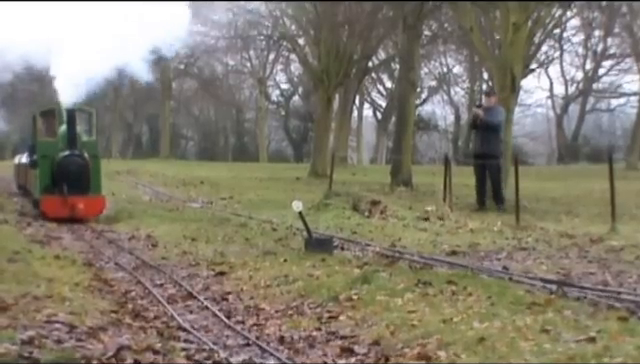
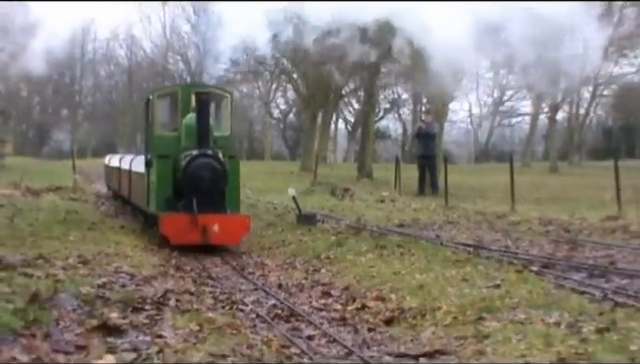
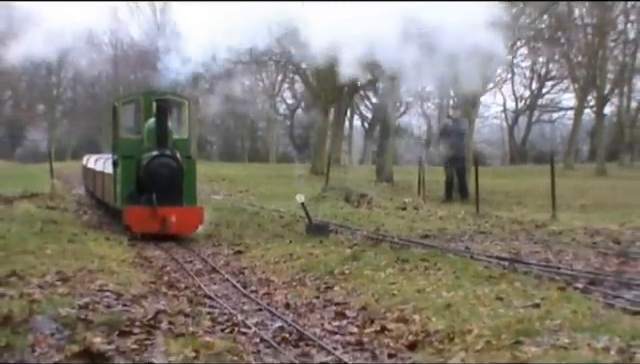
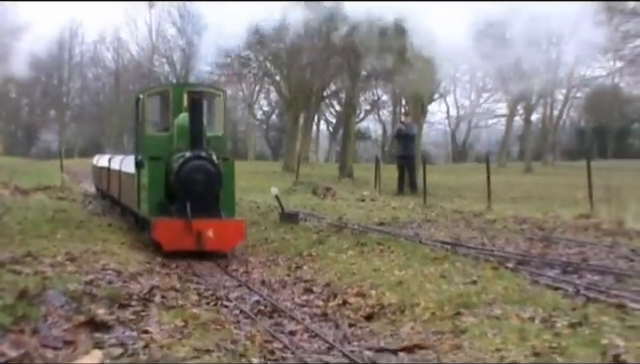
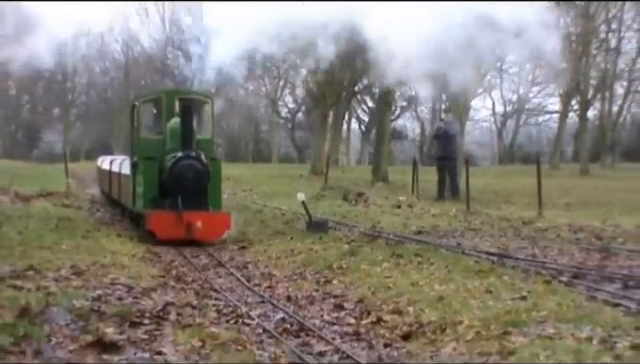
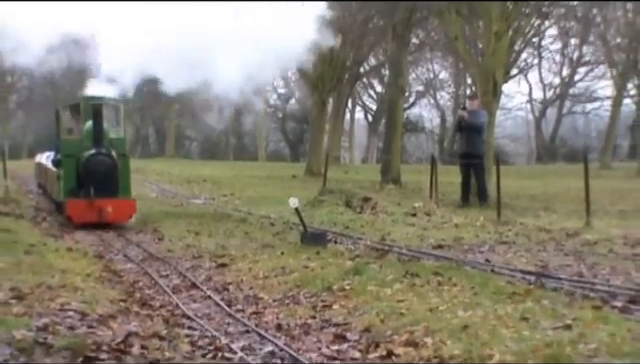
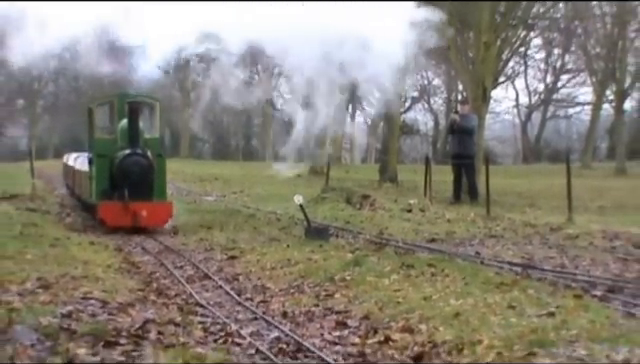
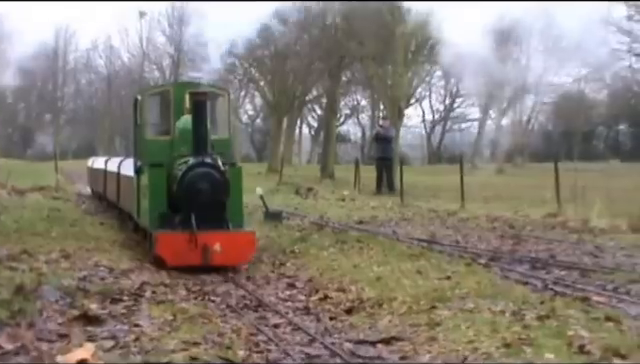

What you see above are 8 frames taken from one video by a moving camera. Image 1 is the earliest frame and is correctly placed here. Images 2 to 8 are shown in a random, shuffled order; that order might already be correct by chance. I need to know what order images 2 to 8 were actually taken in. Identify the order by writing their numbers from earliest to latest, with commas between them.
6, 7, 3, 5, 2, 4, 8
